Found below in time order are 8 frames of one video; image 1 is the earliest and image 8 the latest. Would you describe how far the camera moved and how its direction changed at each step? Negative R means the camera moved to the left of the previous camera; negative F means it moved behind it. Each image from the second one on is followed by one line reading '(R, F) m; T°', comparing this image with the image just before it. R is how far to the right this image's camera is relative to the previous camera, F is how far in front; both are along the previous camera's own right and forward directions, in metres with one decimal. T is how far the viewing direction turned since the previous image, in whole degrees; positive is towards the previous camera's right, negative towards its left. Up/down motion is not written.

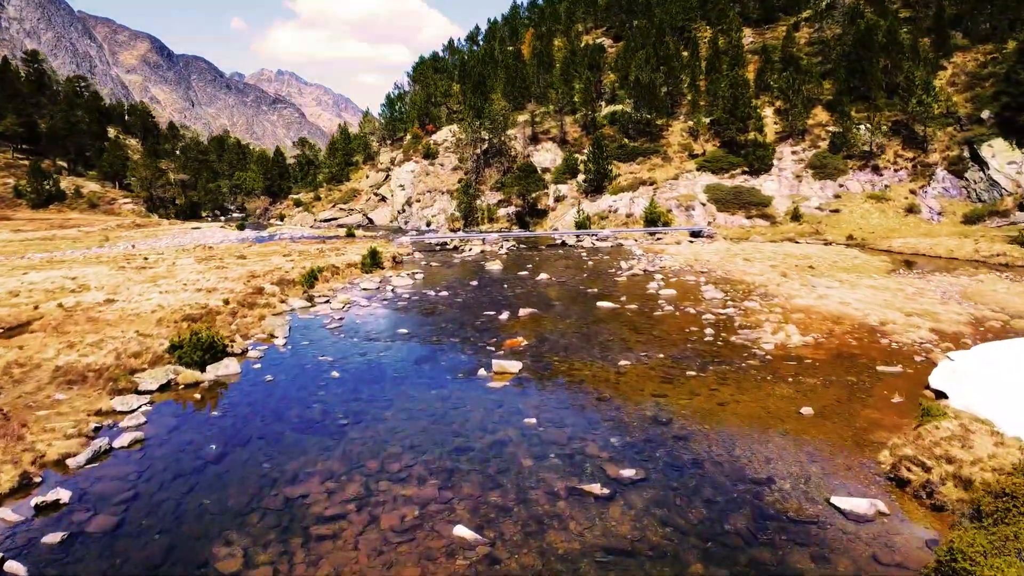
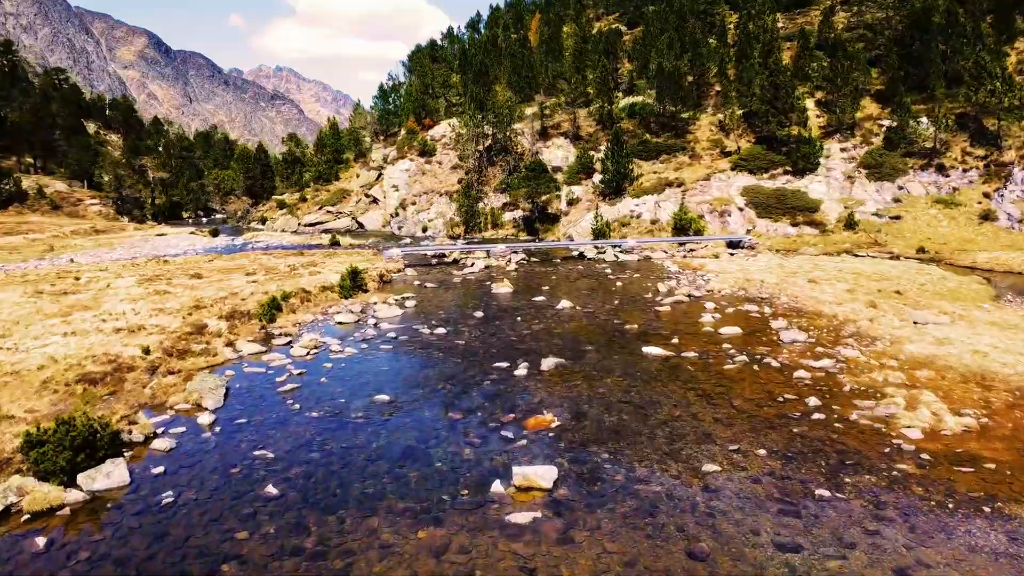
(-0.6, +8.6) m; 0°
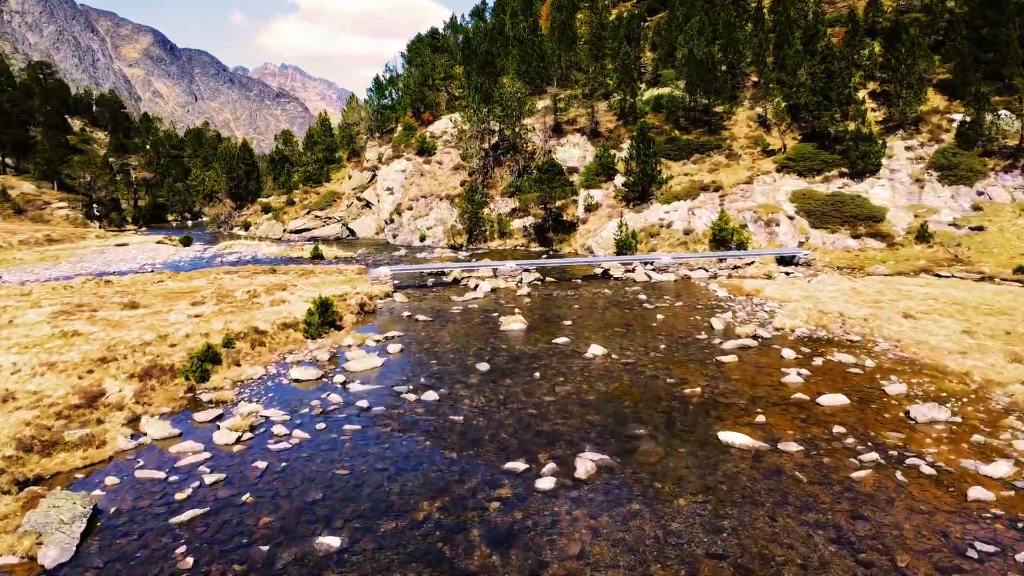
(-0.3, +8.2) m; 0°
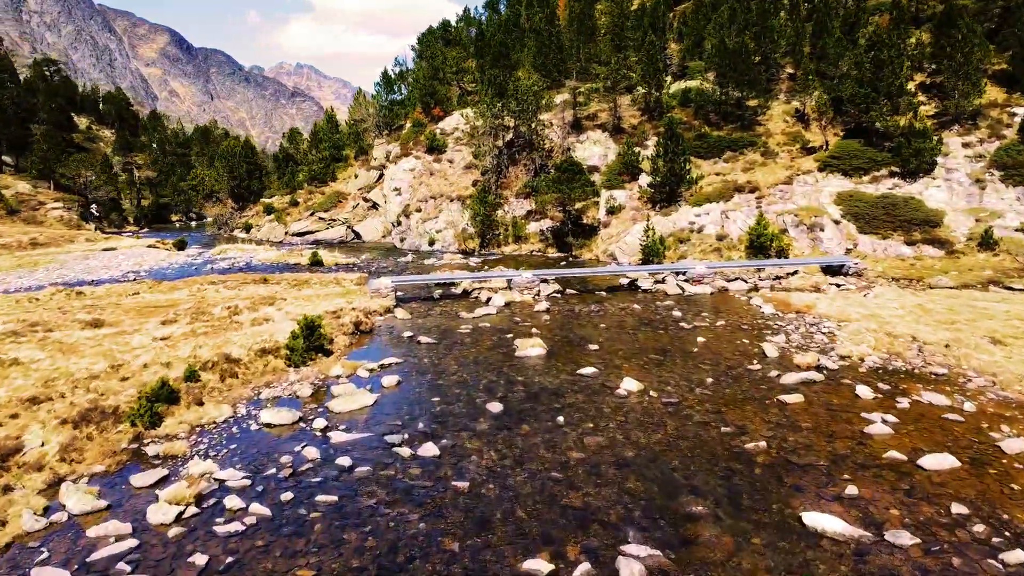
(-0.1, +4.3) m; -1°
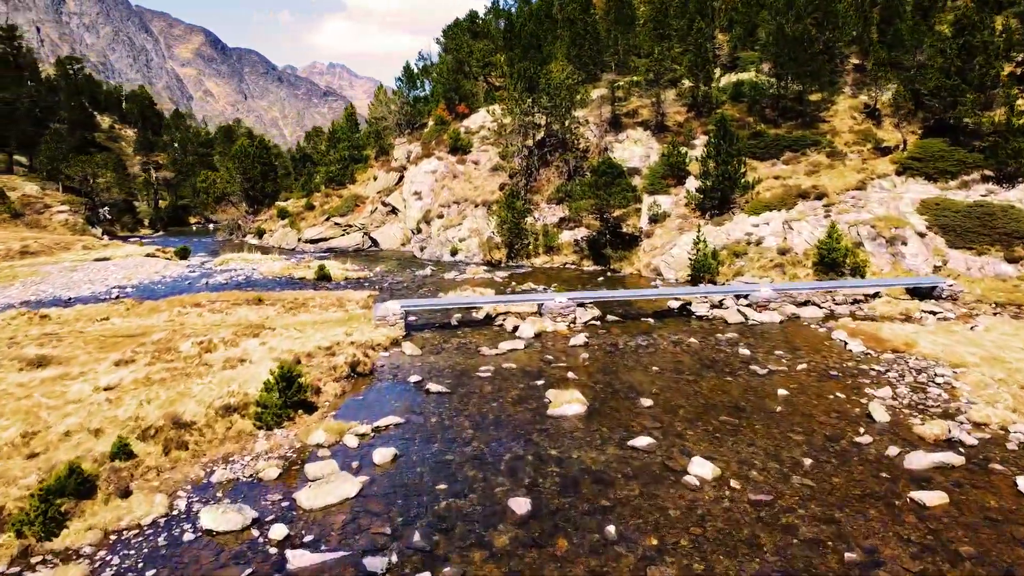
(-0.1, +5.5) m; -2°
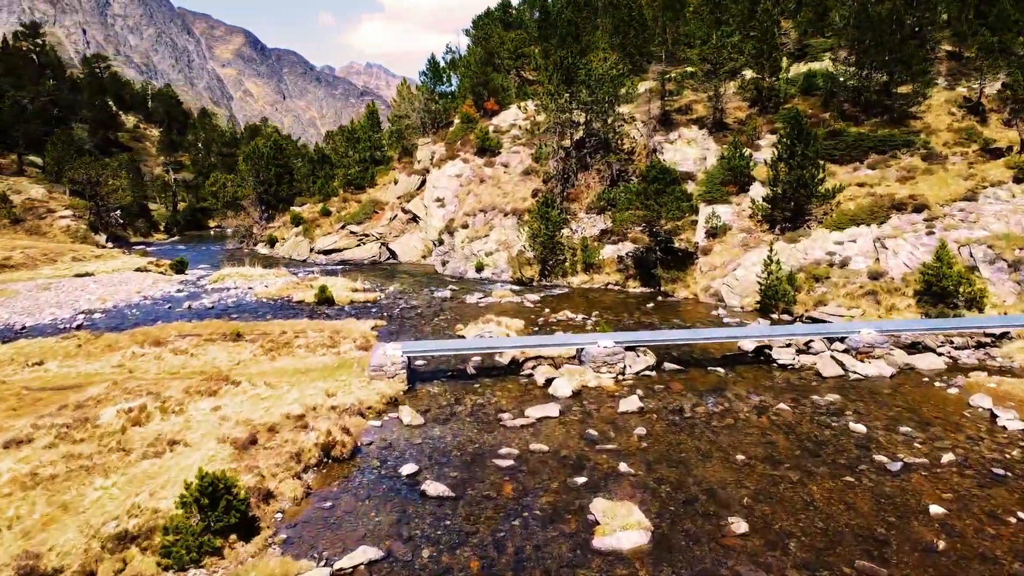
(+0.1, +6.5) m; -2°
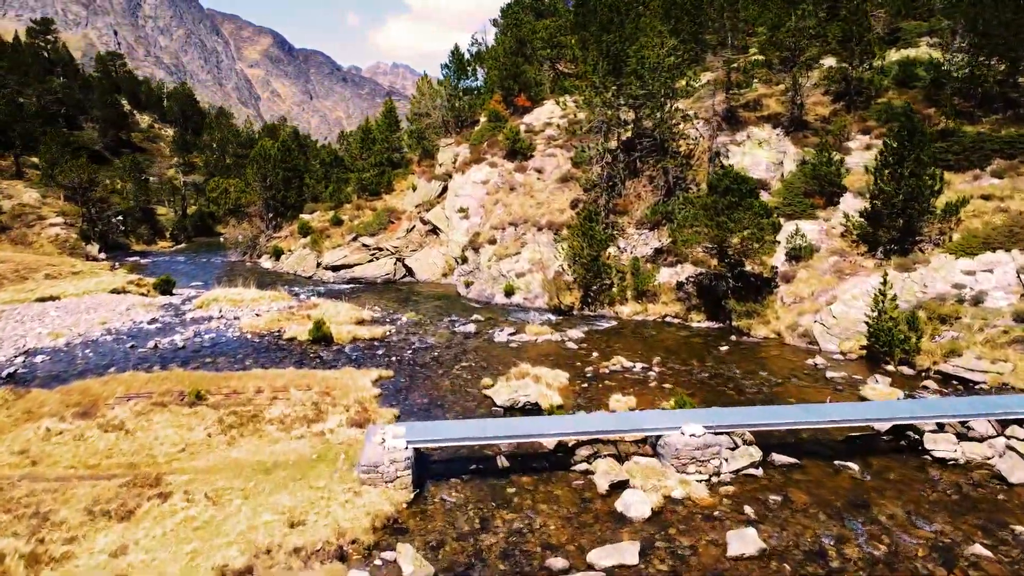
(-0.5, +7.0) m; -2°
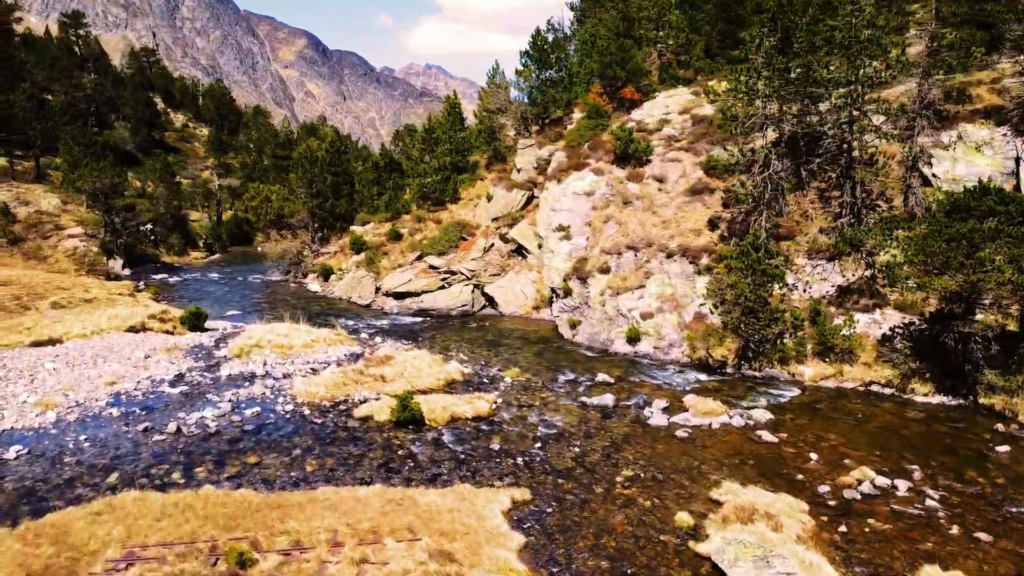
(-3.7, +8.9) m; -2°
